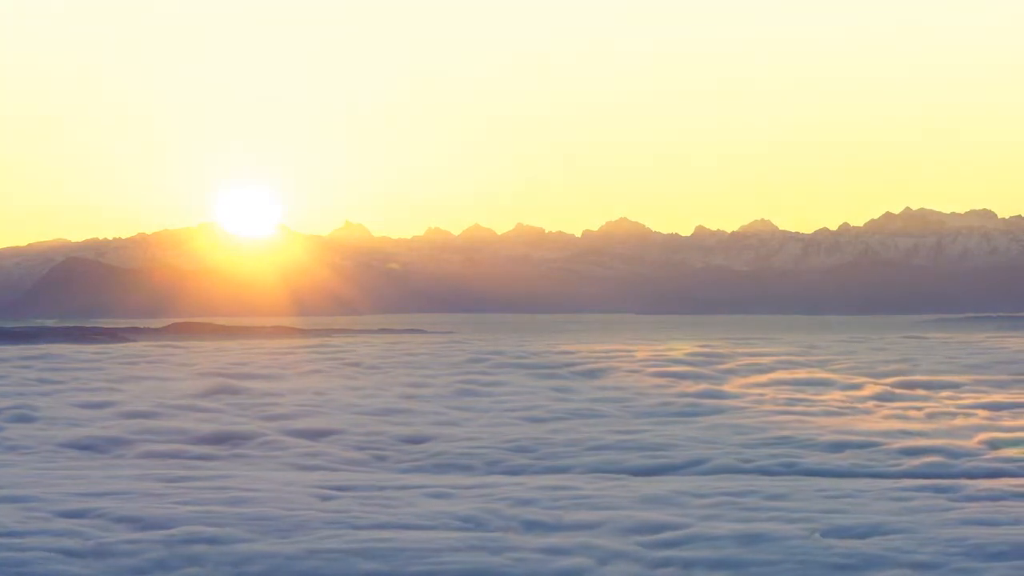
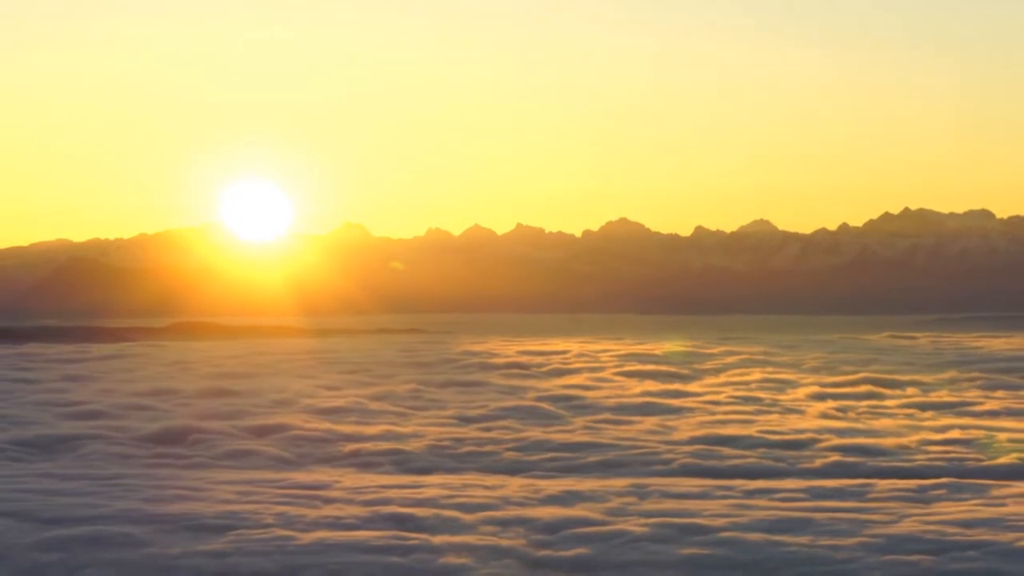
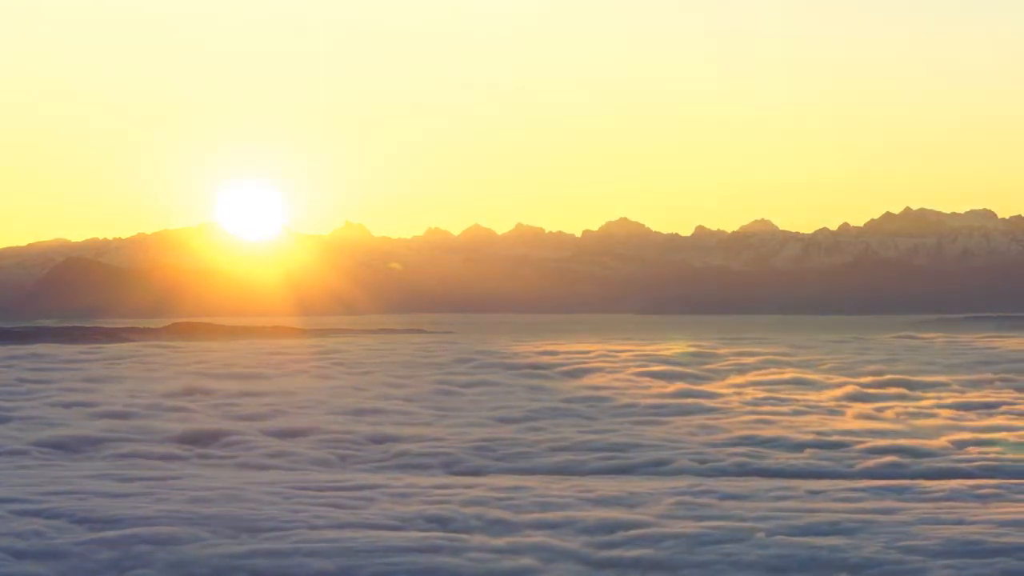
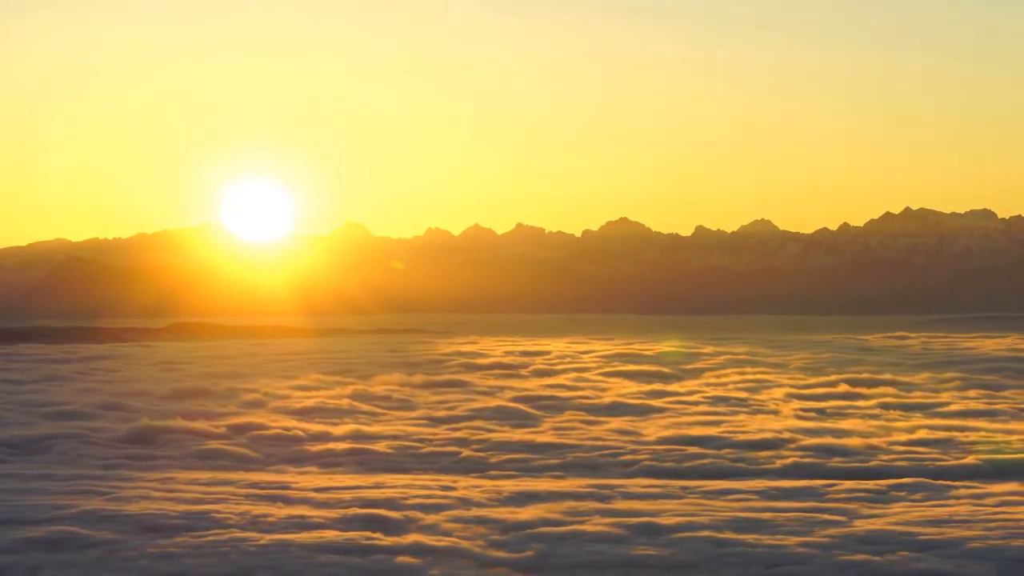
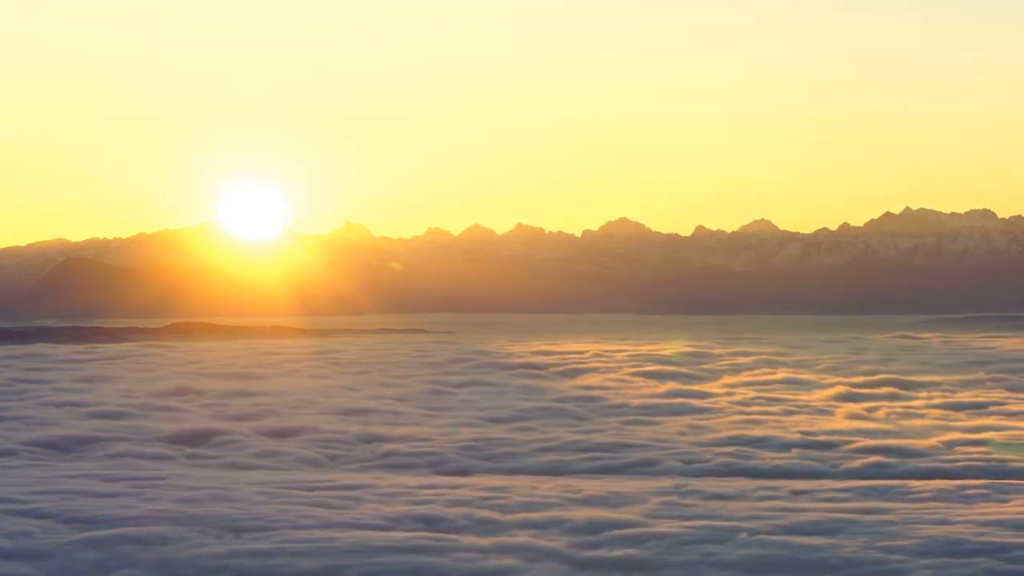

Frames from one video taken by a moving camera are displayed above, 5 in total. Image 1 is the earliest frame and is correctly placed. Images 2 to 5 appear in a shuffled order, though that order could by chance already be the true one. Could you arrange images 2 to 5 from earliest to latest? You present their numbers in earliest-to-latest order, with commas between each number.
3, 5, 2, 4
